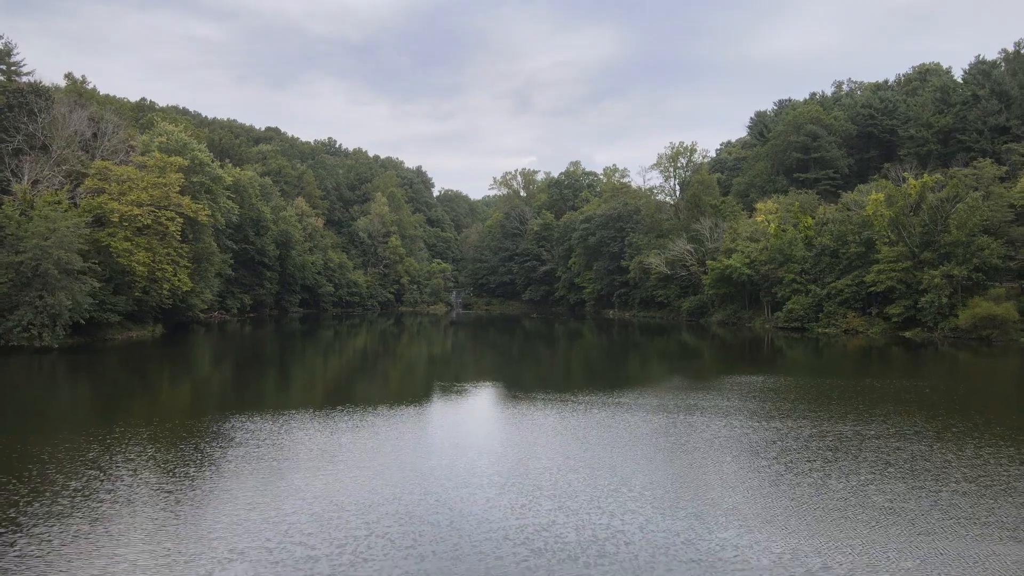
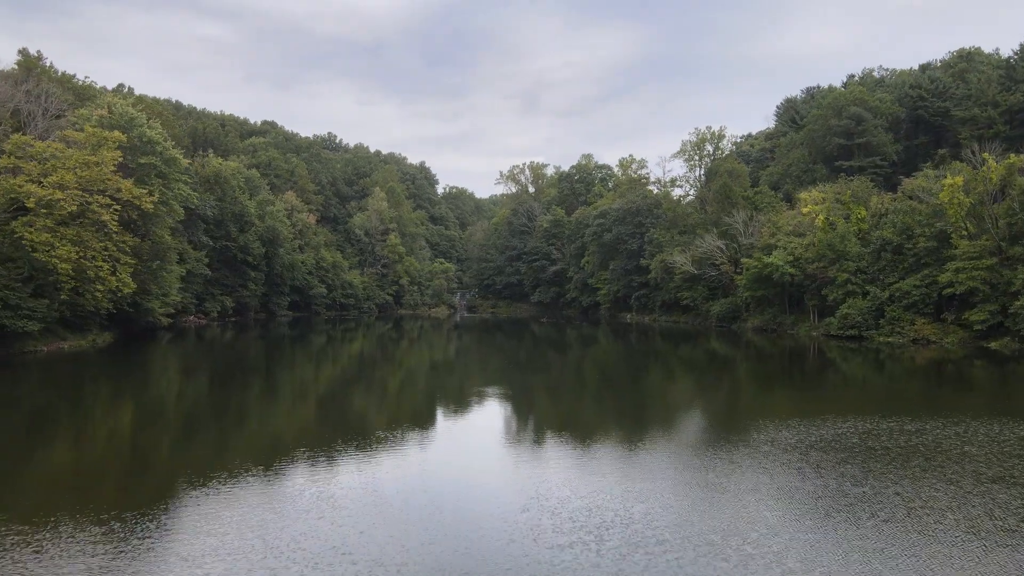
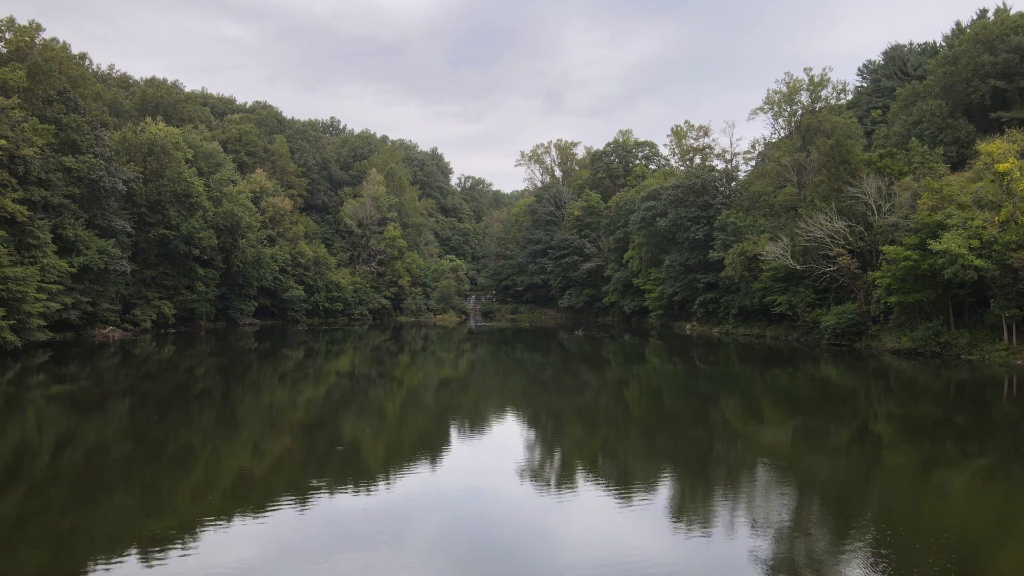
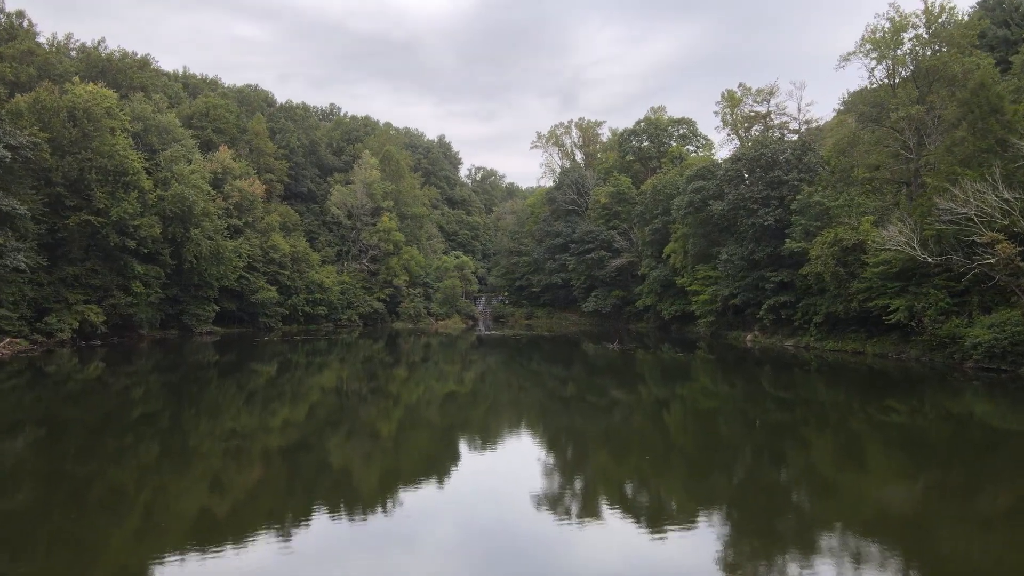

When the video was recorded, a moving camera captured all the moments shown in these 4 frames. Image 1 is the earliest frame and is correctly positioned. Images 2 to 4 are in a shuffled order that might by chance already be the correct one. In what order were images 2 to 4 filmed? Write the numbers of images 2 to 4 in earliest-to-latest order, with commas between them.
2, 3, 4
